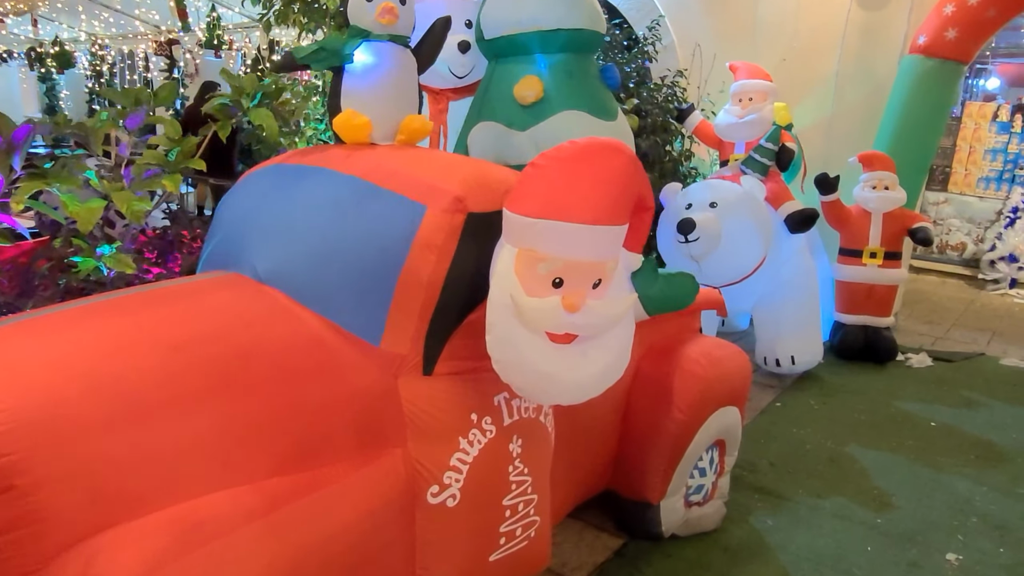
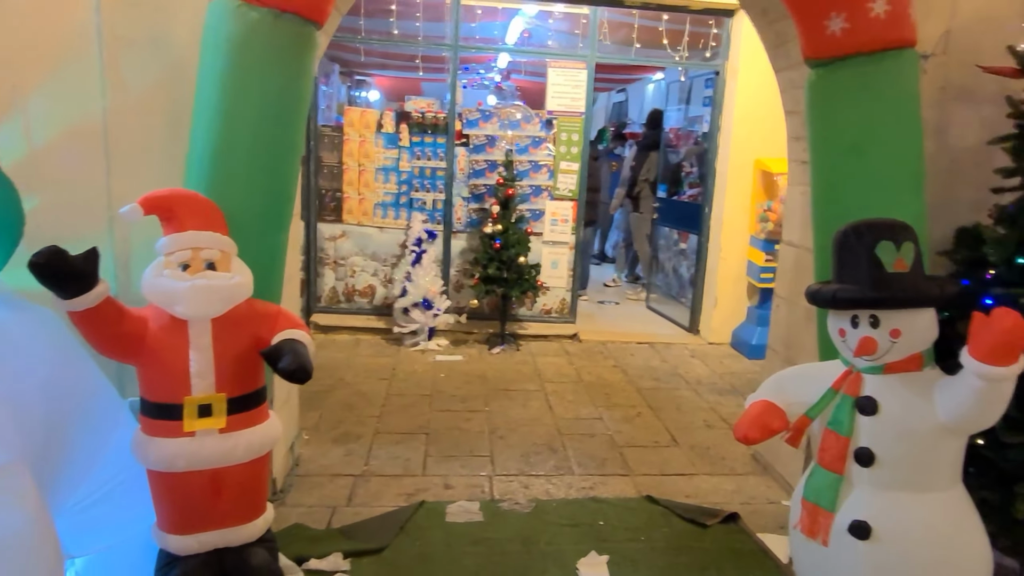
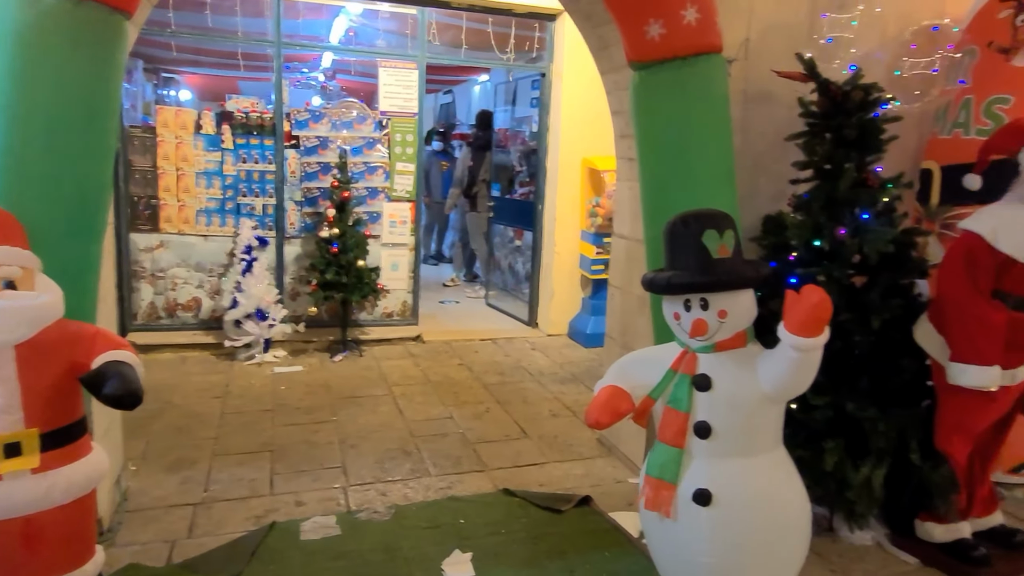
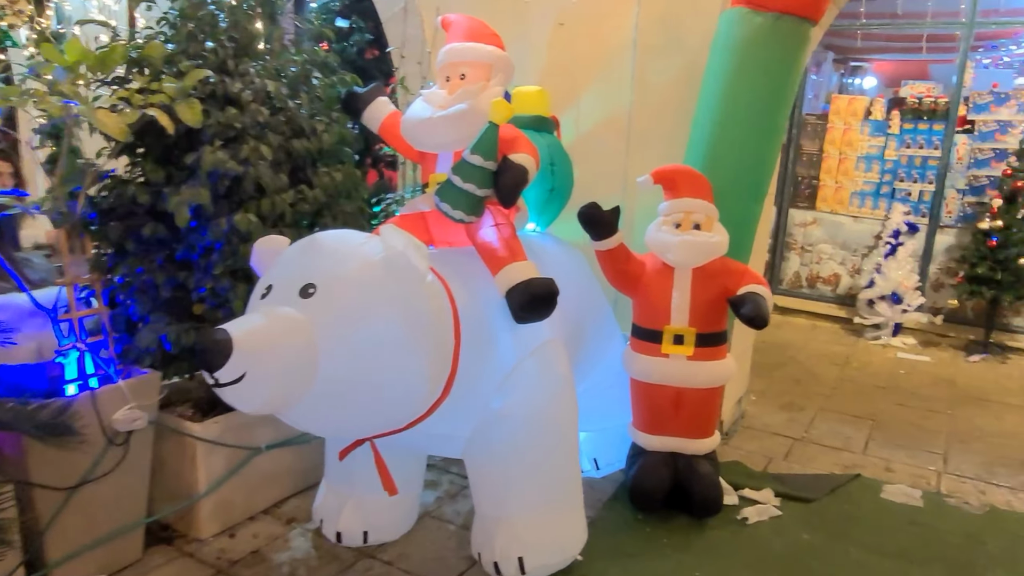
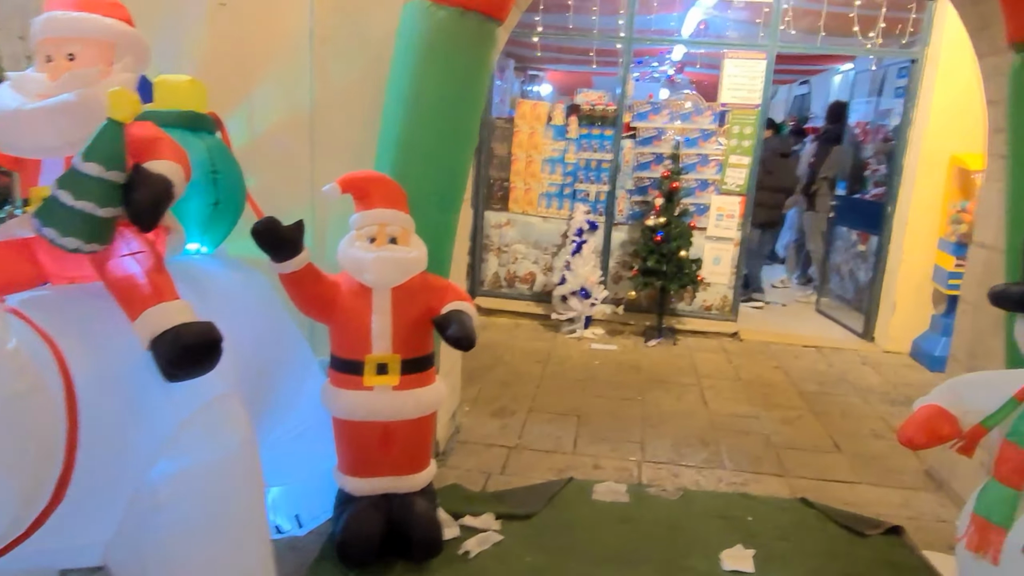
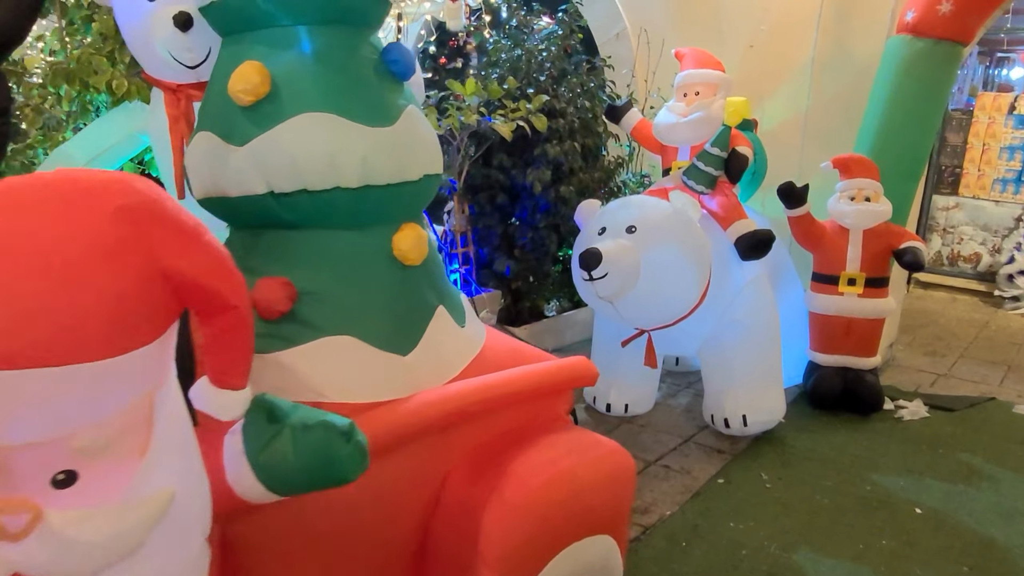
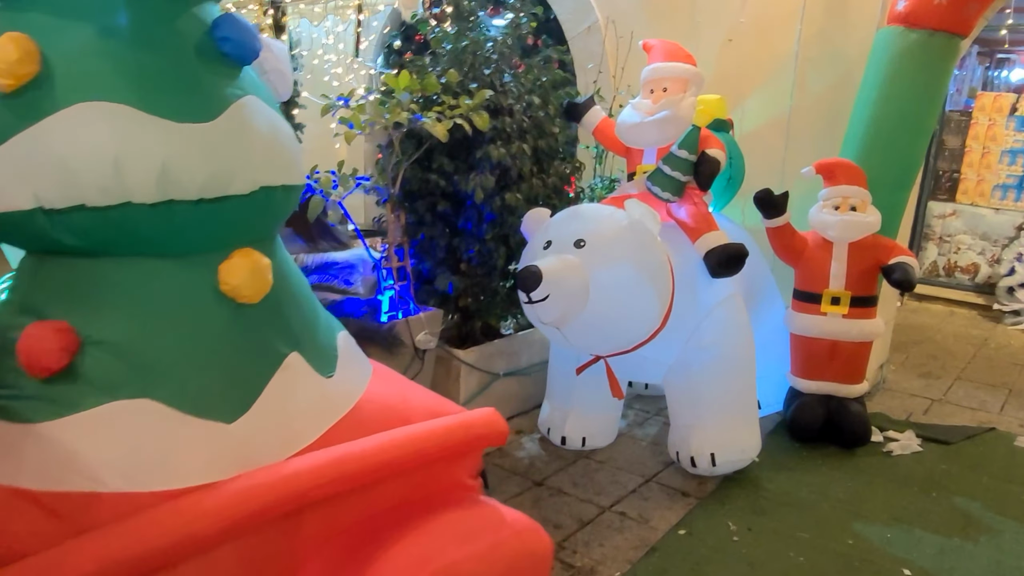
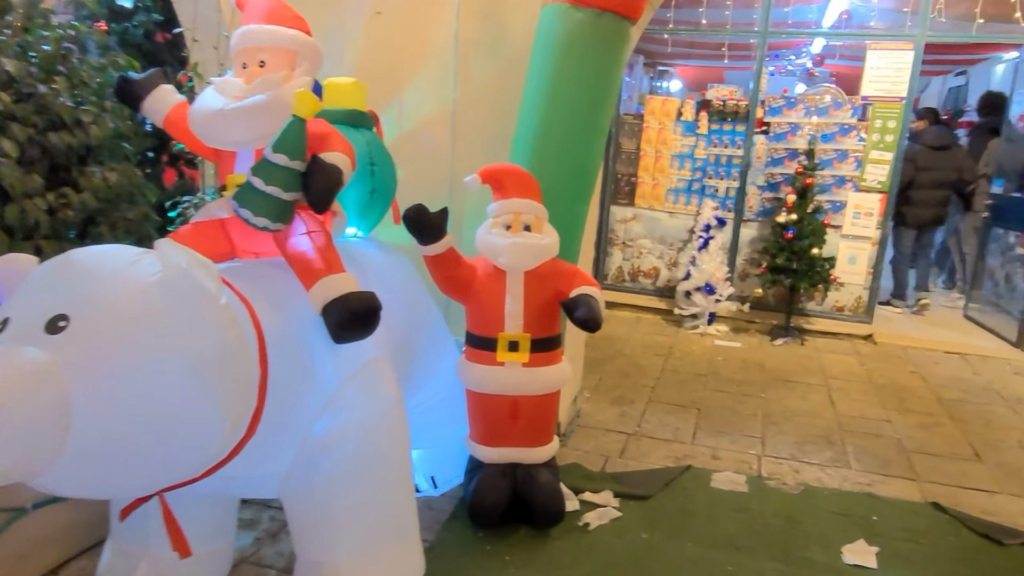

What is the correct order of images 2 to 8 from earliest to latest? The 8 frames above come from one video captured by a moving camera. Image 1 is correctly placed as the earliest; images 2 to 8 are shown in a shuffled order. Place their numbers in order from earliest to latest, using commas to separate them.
6, 7, 4, 8, 5, 2, 3
